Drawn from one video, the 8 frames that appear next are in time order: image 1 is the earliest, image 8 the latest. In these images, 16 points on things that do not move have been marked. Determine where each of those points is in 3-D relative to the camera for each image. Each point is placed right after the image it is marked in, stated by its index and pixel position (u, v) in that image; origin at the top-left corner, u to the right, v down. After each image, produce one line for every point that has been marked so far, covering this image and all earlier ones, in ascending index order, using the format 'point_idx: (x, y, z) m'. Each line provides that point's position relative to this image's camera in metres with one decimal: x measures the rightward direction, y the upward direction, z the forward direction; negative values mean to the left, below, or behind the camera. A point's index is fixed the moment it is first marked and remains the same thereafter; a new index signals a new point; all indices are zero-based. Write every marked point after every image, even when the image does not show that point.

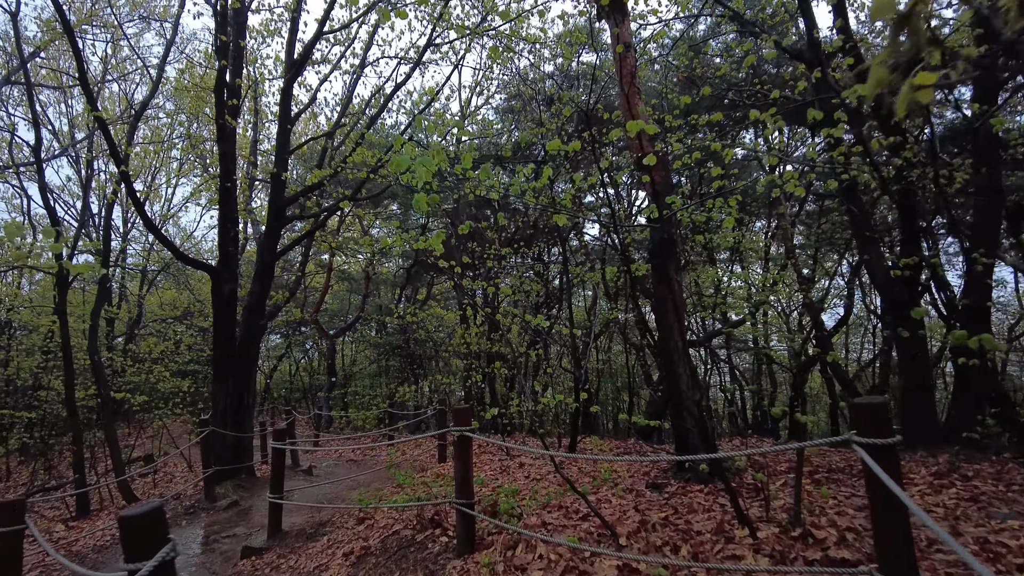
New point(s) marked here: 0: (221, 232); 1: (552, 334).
0: (-3.3, +0.6, +7.4) m
1: (+0.6, -0.8, +11.1) m
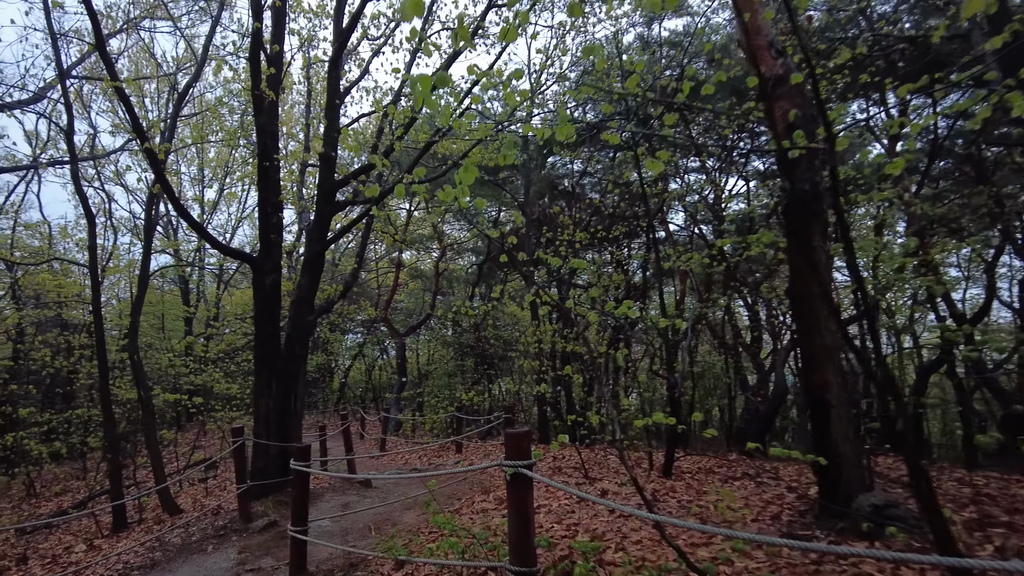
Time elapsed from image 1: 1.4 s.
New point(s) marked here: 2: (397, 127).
0: (-2.5, +0.7, +6.6) m
1: (+1.8, -0.7, +9.9) m
2: (-1.6, +2.2, +9.0) m
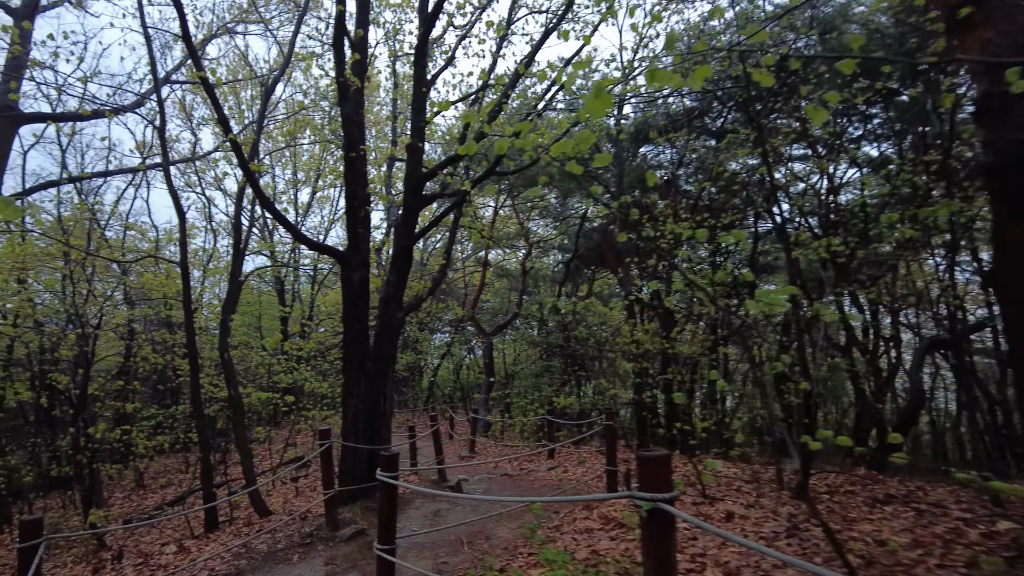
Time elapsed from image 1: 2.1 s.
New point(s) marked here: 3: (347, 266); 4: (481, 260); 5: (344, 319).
0: (-1.6, +0.7, +6.4) m
1: (+3.1, -0.6, +9.1) m
2: (-0.3, +2.3, +8.6) m
3: (-1.6, +0.2, +6.4) m
4: (-1.0, +0.8, +20.0) m
5: (-1.7, -0.3, +6.5) m
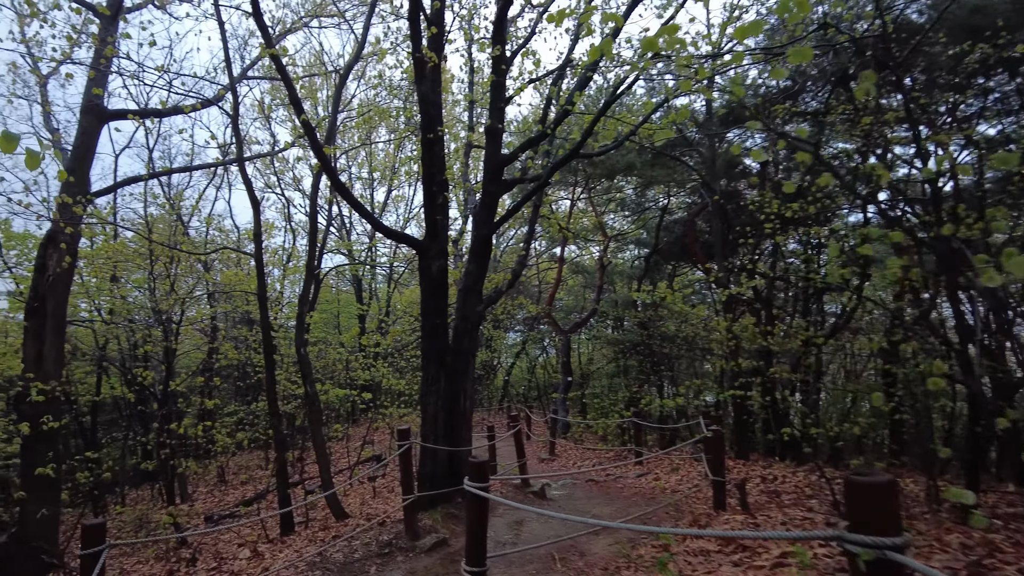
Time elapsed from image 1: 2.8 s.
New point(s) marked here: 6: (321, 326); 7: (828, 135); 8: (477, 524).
0: (-0.8, +0.8, +6.0) m
1: (+4.2, -0.5, +8.1) m
2: (+0.7, +2.4, +8.0) m
3: (-0.8, +0.3, +6.1) m
4: (+1.3, +0.9, +19.4) m
5: (-0.8, -0.2, +6.1) m
6: (-4.4, -0.9, +14.9) m
7: (+5.3, +2.5, +10.9) m
8: (-0.2, -1.1, +3.0) m
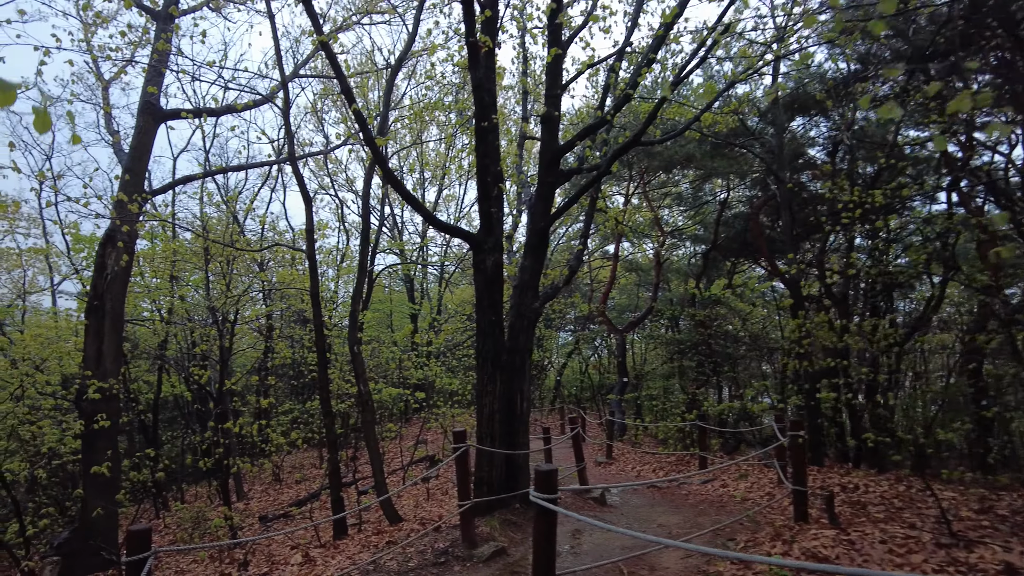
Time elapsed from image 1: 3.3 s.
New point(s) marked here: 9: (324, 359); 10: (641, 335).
0: (-0.3, +0.9, +5.7) m
1: (+4.9, -0.4, +7.5) m
2: (+1.3, +2.4, +7.7) m
3: (-0.3, +0.3, +5.8) m
4: (+2.8, +1.0, +19.0) m
5: (-0.3, -0.2, +5.8) m
6: (-3.2, -0.9, +14.9) m
7: (+6.1, +2.6, +10.2) m
8: (+0.1, -1.0, +2.7) m
9: (-2.4, -0.9, +8.2) m
10: (+3.8, -1.4, +19.6) m
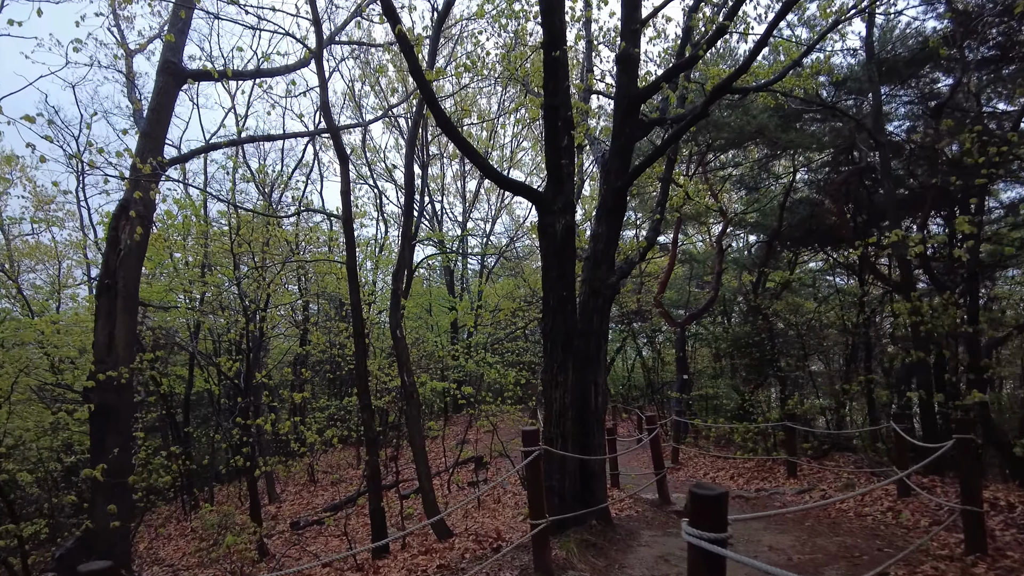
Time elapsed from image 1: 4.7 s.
0: (+0.3, +1.1, +4.8) m
1: (+5.5, -0.2, +6.2) m
2: (+2.0, +2.6, +6.6) m
3: (+0.3, +0.6, +4.8) m
4: (+4.0, +1.2, +17.8) m
5: (+0.2, 0.0, +4.8) m
6: (-2.1, -0.7, +14.1) m
7: (+6.9, +2.8, +8.8) m
8: (+0.5, -0.8, +1.7) m
9: (-1.7, -0.7, +7.4) m
10: (+5.1, -1.2, +18.3) m
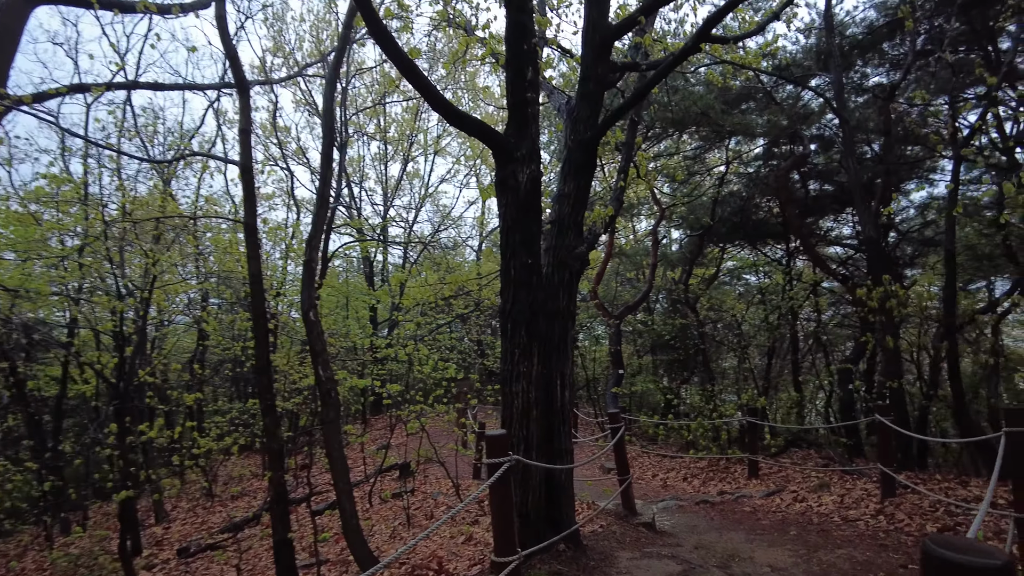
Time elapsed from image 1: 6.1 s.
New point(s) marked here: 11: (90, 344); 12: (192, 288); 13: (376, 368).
0: (0.0, +1.3, +3.8) m
1: (+5.0, 0.0, +5.9) m
2: (+1.4, +2.8, +5.8) m
3: (0.0, +0.8, +3.8) m
4: (+2.1, +1.4, +17.2) m
5: (-0.1, +0.2, +3.9) m
6: (-3.6, -0.4, +12.7) m
7: (+6.0, +3.0, +8.7) m
8: (+0.6, -0.6, +0.8) m
9: (-2.3, -0.5, +6.1) m
10: (+3.1, -1.0, +17.9) m
11: (-6.8, -0.9, +10.6) m
12: (-5.0, 0.0, +10.4) m
13: (-2.2, -1.3, +10.8) m
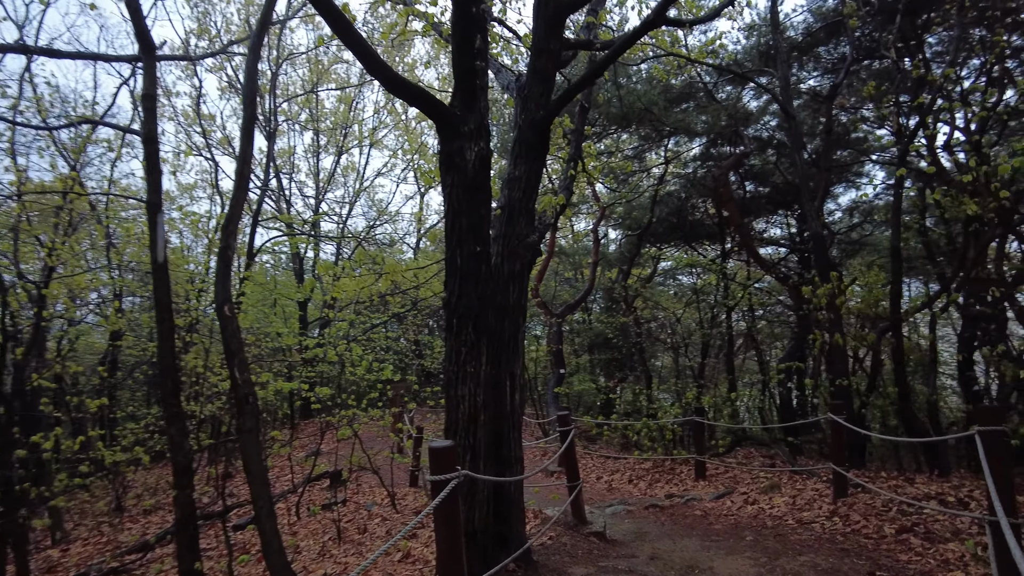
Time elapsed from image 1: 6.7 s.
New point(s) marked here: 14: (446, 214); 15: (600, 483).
0: (-0.3, +1.3, +3.4) m
1: (+4.5, 0.0, +6.0) m
2: (+1.0, +2.9, +5.6) m
3: (-0.3, +0.8, +3.4) m
4: (+0.5, +1.4, +17.0) m
5: (-0.4, +0.3, +3.5) m
6: (-4.7, -0.4, +11.9) m
7: (+5.3, +3.0, +8.8) m
8: (+0.6, -0.6, +0.4) m
9: (-2.8, -0.4, +5.5) m
10: (+1.4, -1.0, +17.7) m
11: (-7.7, -0.8, +9.5) m
12: (-5.9, +0.1, +9.5) m
13: (-3.2, -1.2, +10.2) m
14: (-0.4, +0.4, +3.5) m
15: (+1.0, -2.3, +7.8) m
